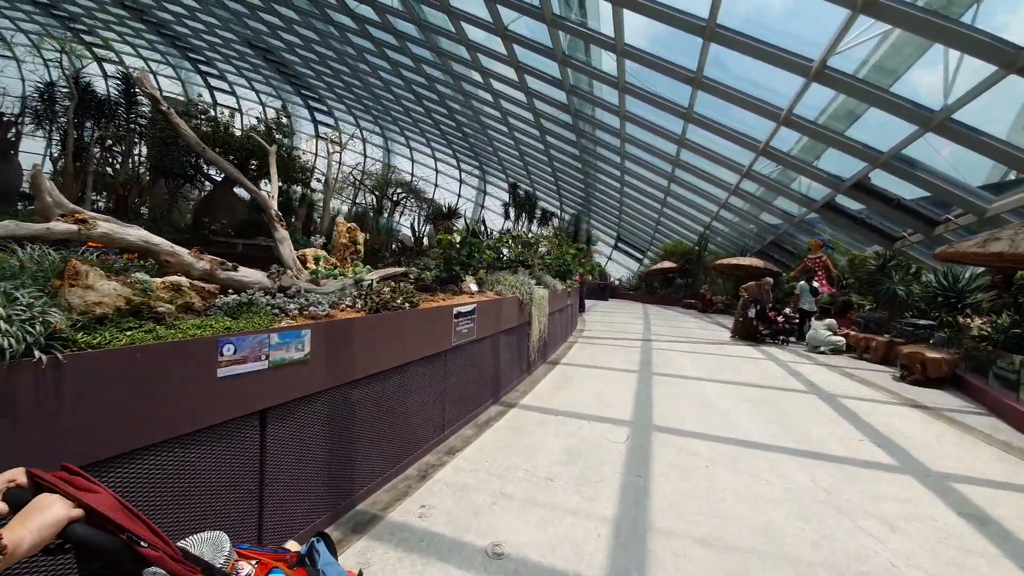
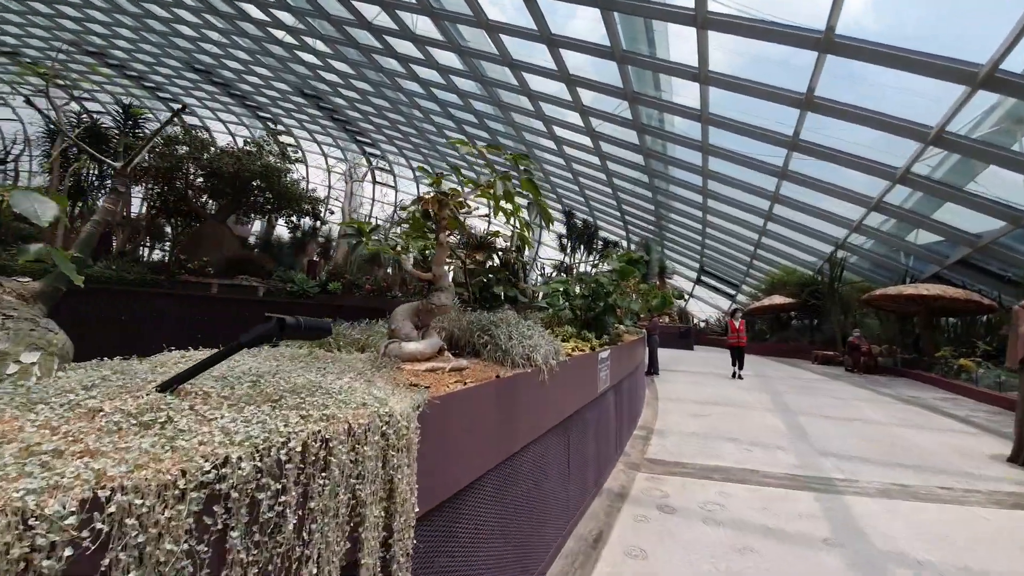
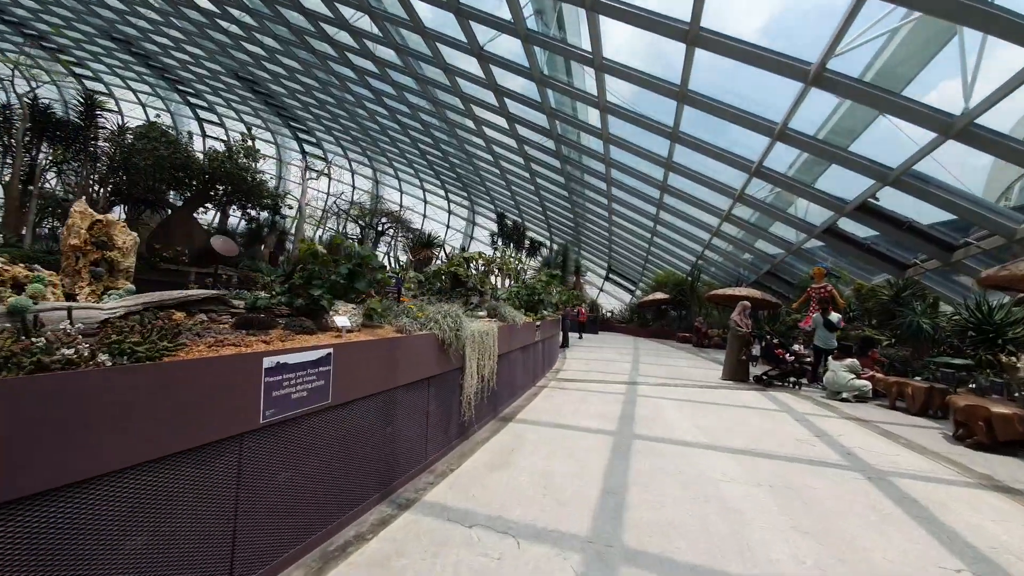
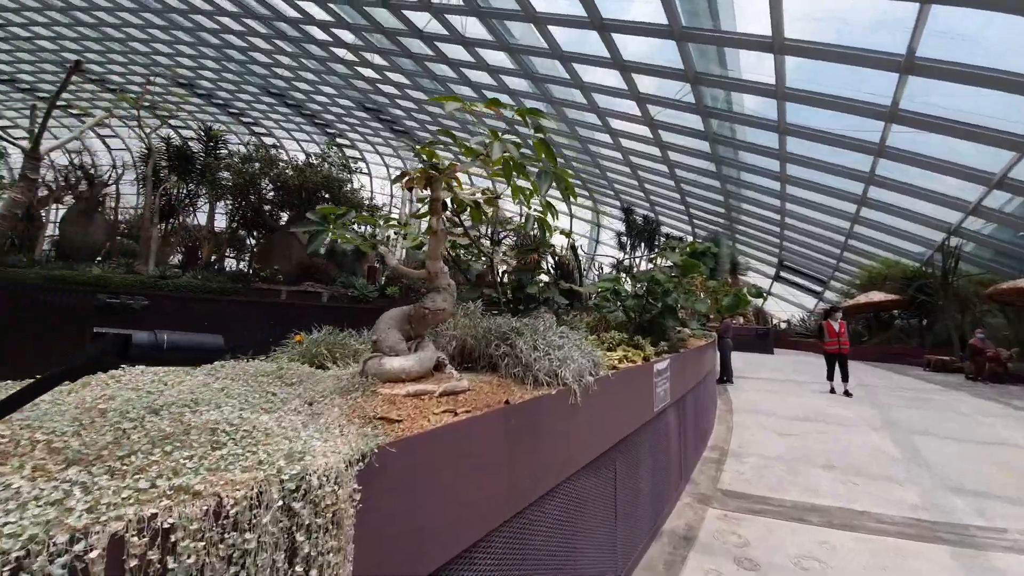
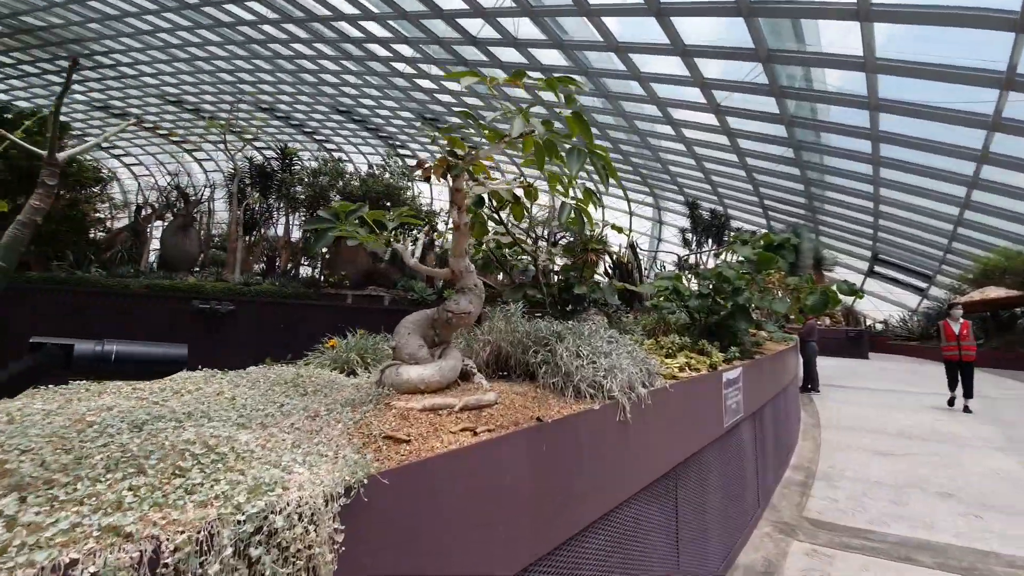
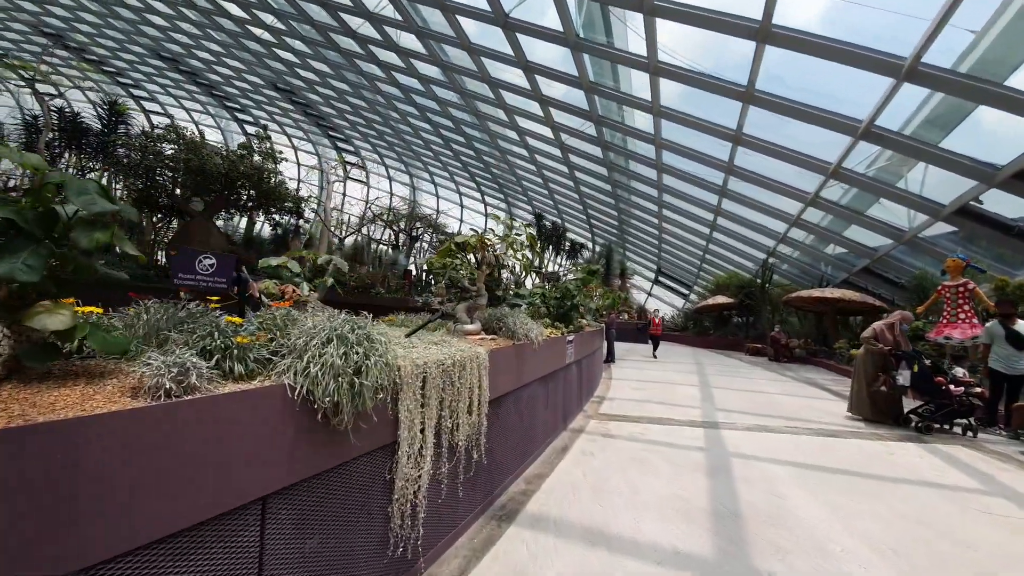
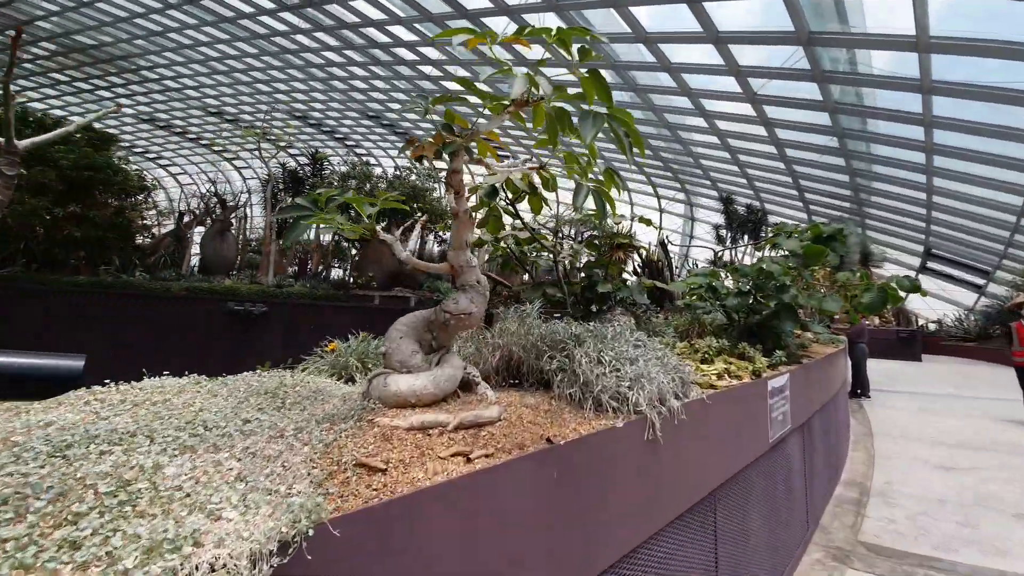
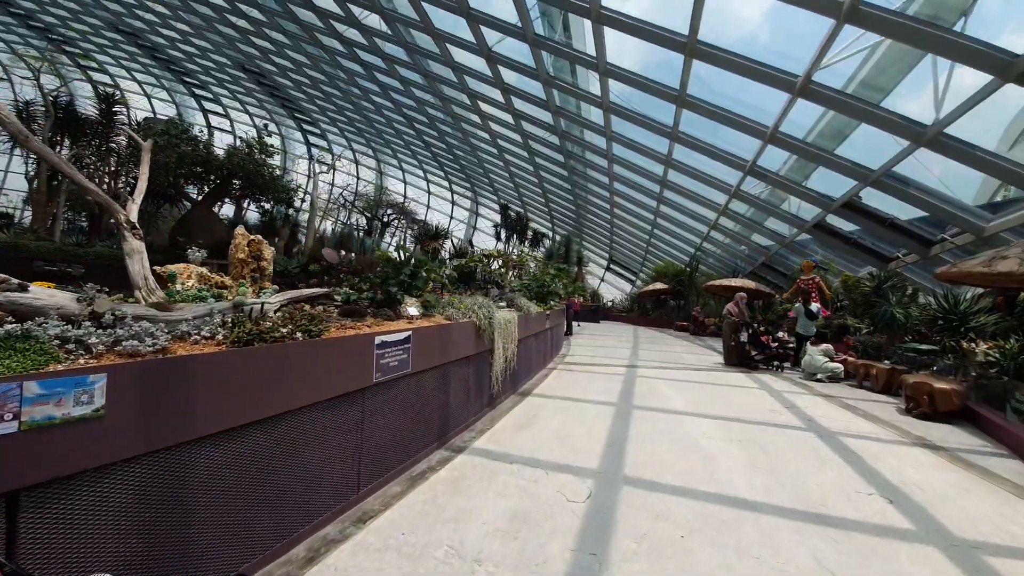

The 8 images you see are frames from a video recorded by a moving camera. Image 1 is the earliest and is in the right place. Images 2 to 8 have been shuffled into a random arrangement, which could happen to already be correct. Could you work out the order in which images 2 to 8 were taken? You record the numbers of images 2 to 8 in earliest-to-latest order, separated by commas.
8, 3, 6, 2, 4, 5, 7
